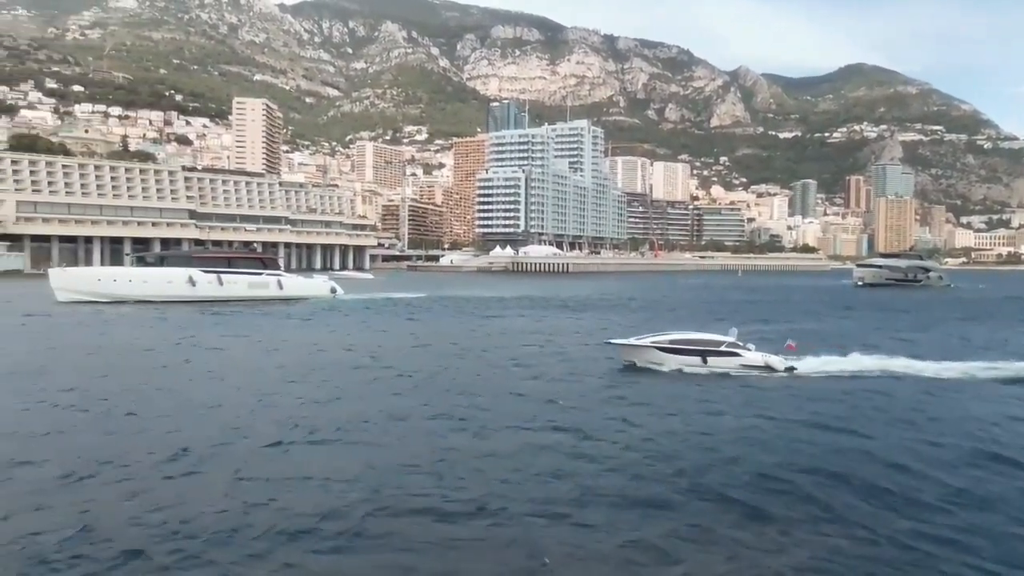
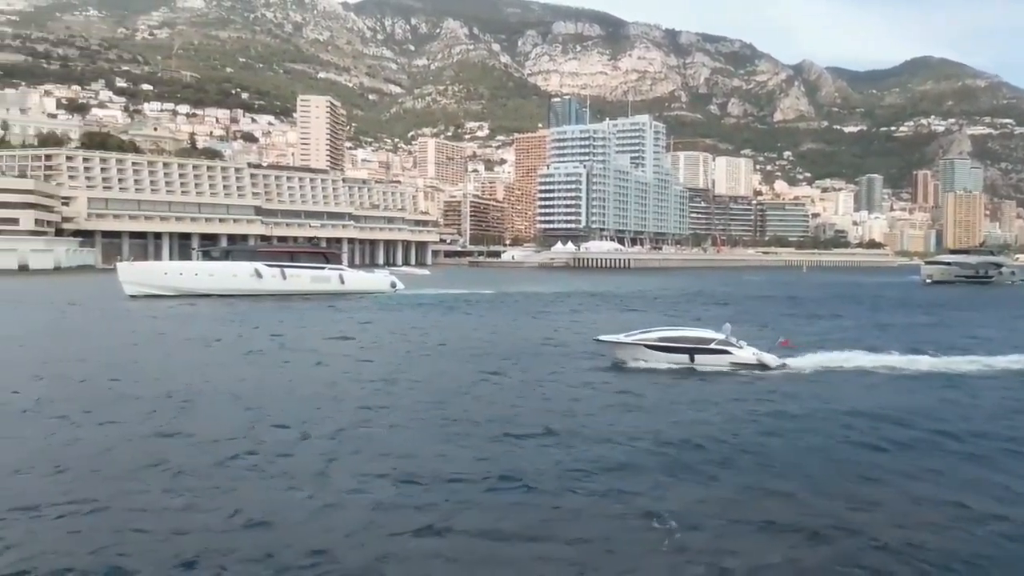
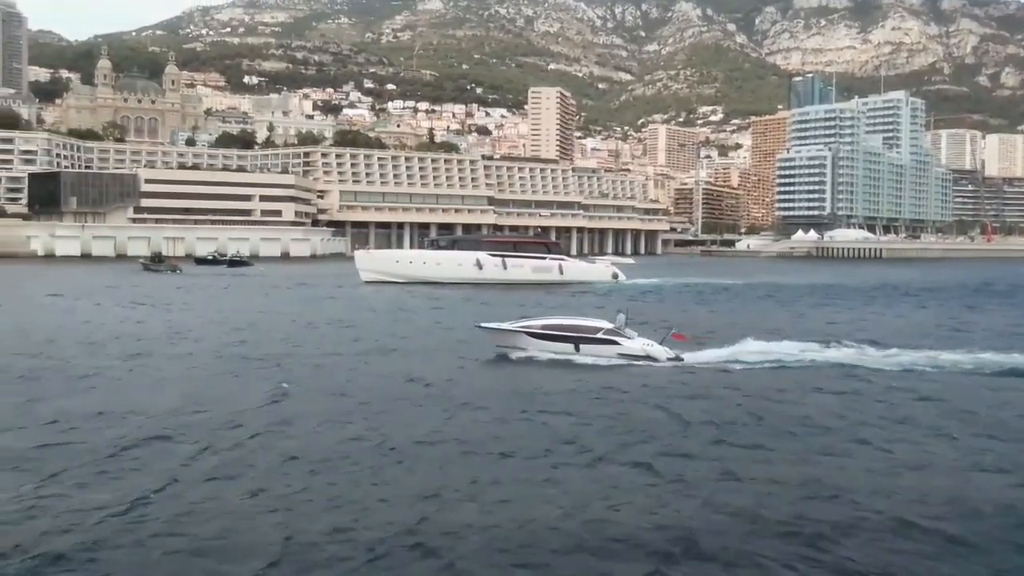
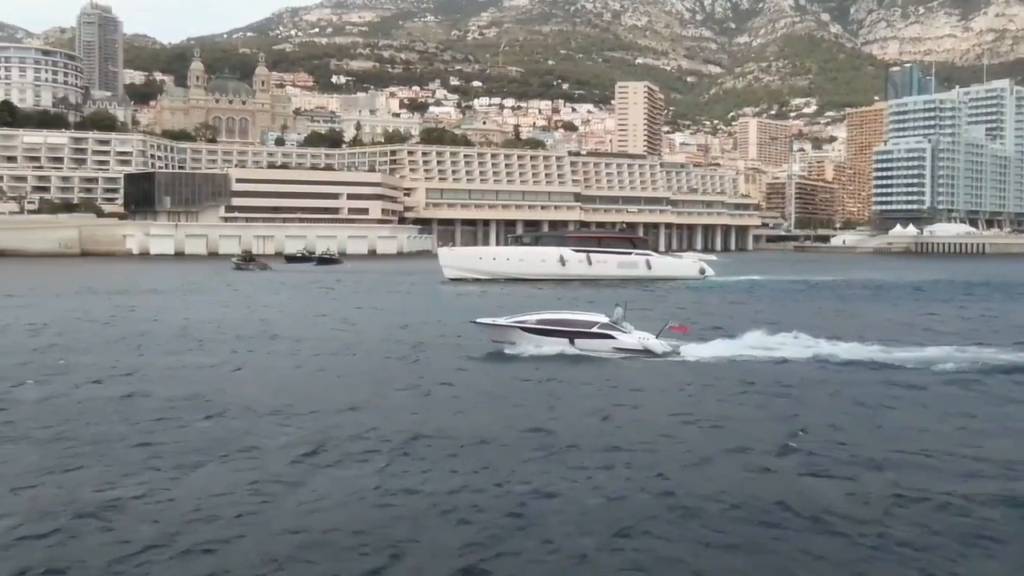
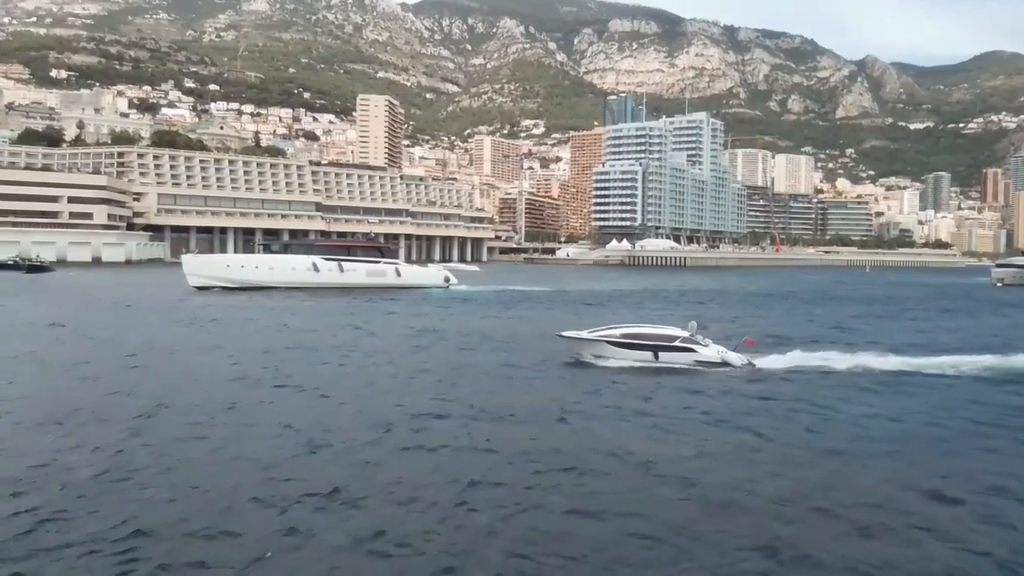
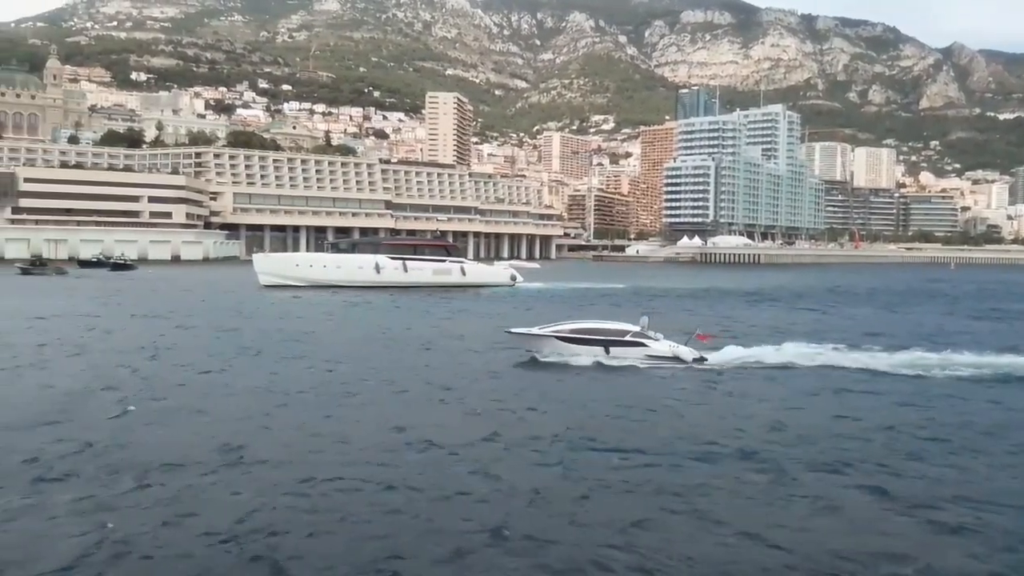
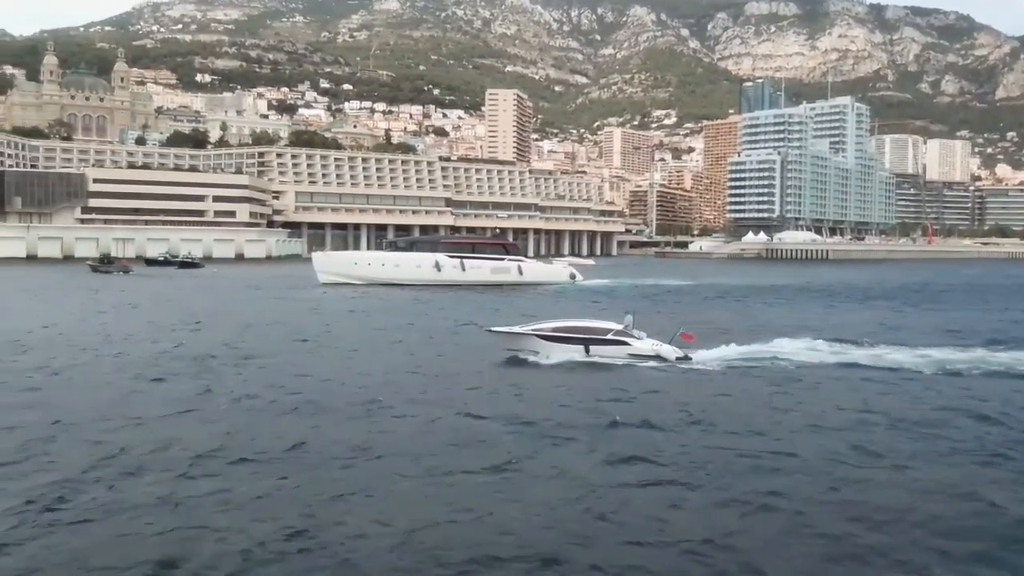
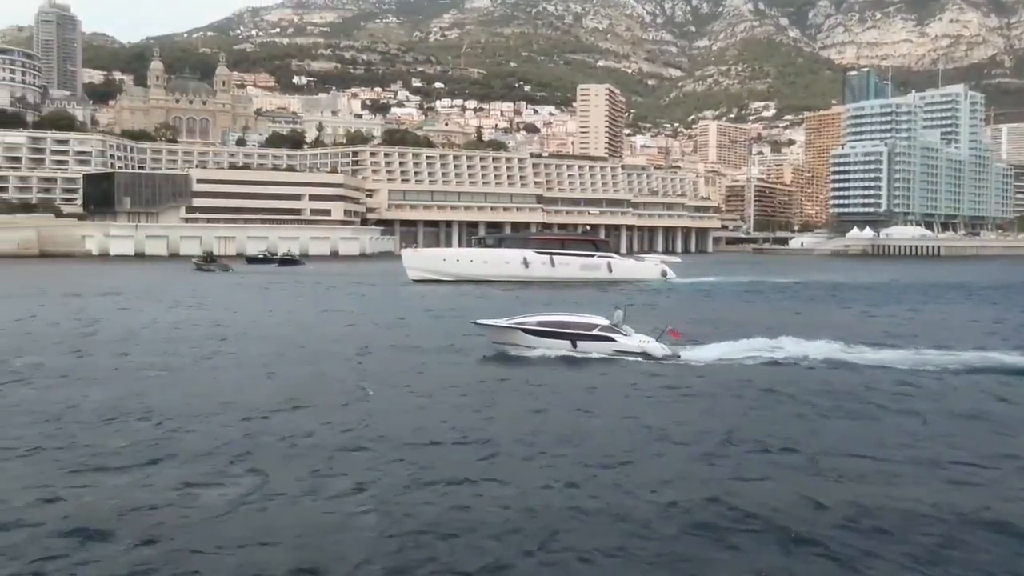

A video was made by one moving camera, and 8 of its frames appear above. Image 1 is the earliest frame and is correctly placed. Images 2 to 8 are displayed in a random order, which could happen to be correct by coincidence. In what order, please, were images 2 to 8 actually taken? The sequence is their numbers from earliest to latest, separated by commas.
2, 5, 6, 7, 3, 8, 4
